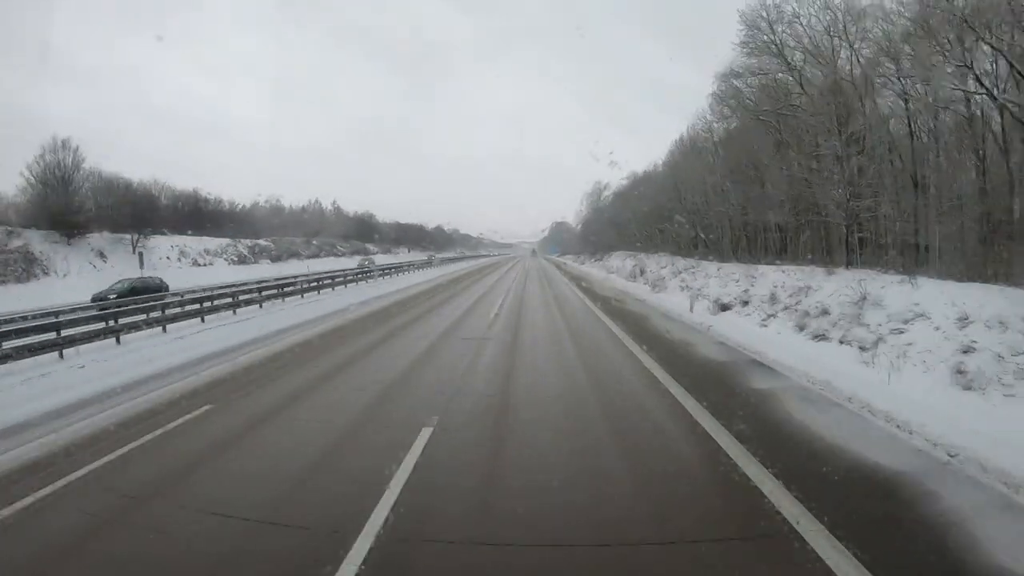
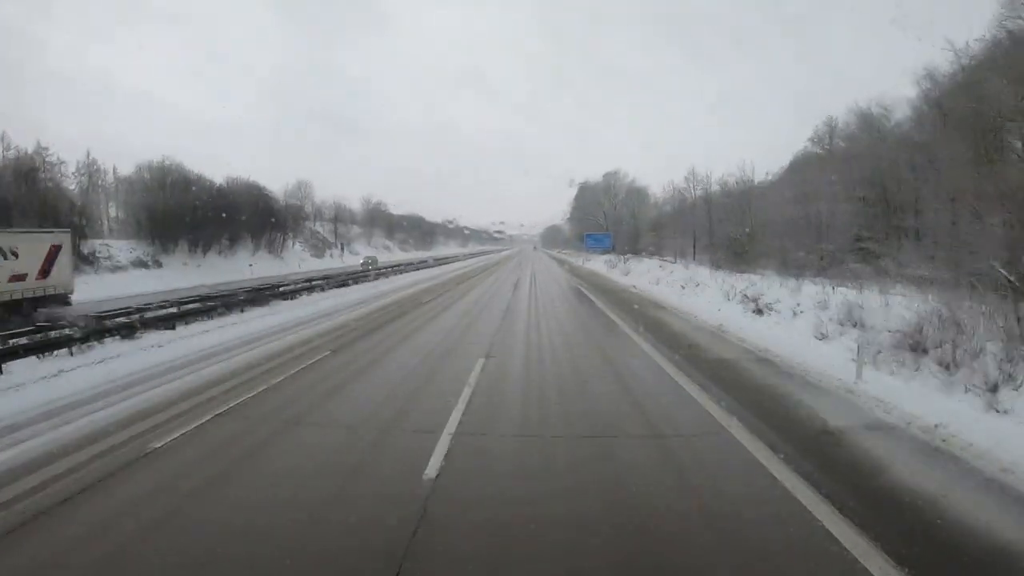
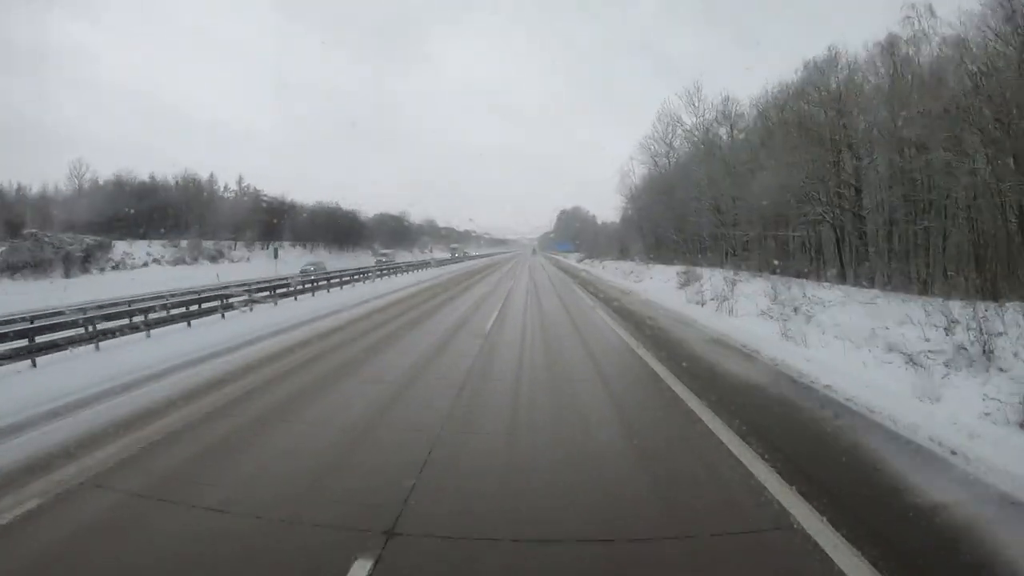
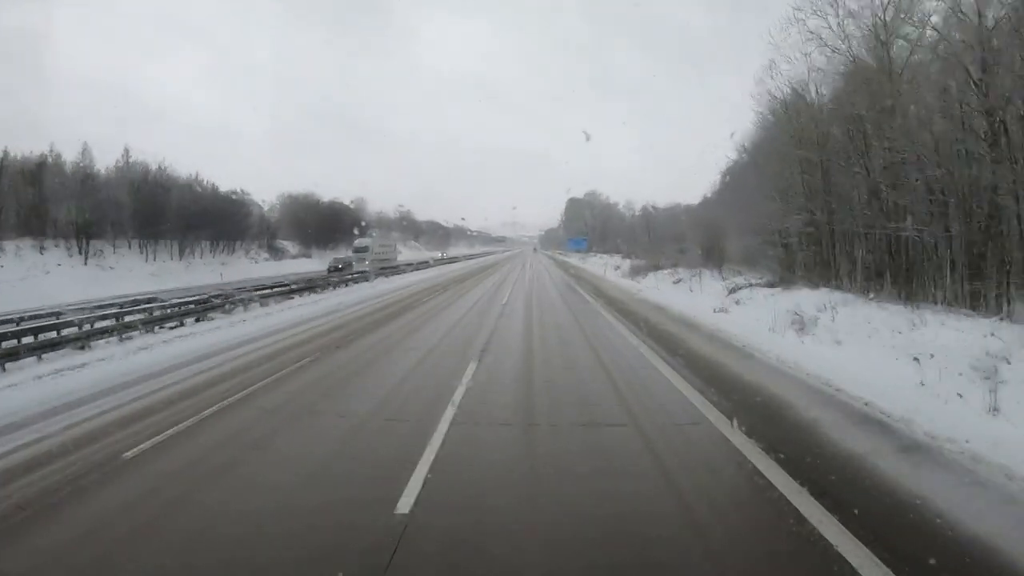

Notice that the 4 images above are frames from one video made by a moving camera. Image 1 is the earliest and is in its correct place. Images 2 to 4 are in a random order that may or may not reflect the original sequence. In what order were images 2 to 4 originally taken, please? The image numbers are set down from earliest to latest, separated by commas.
3, 4, 2
